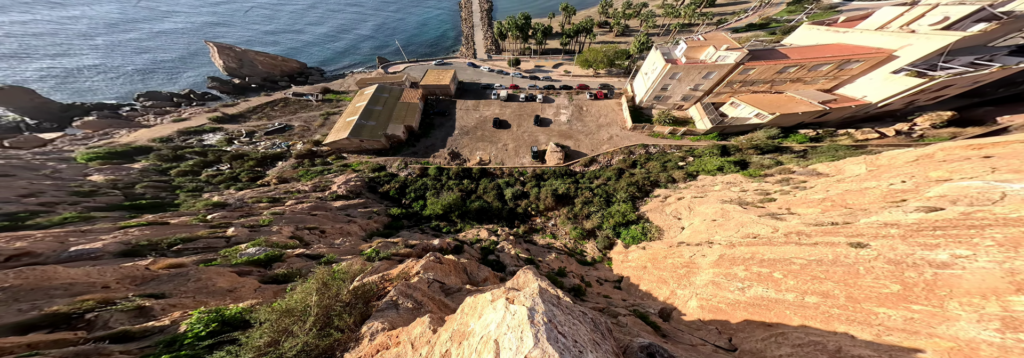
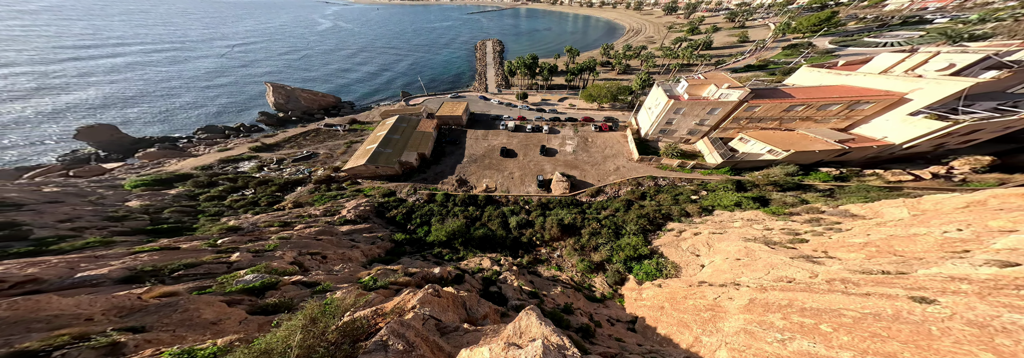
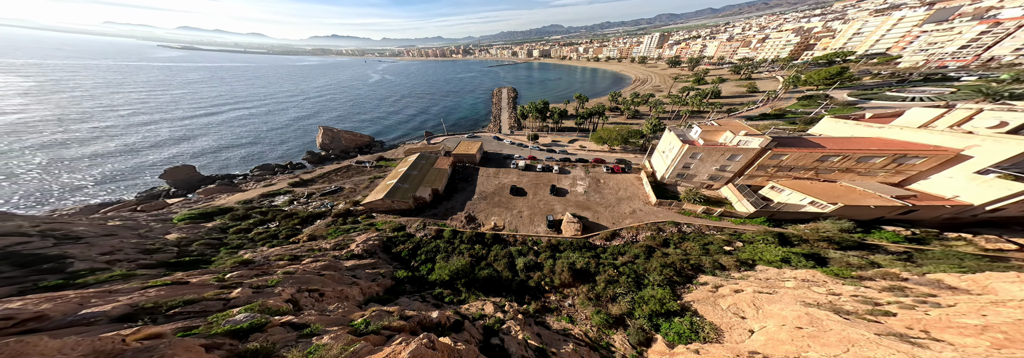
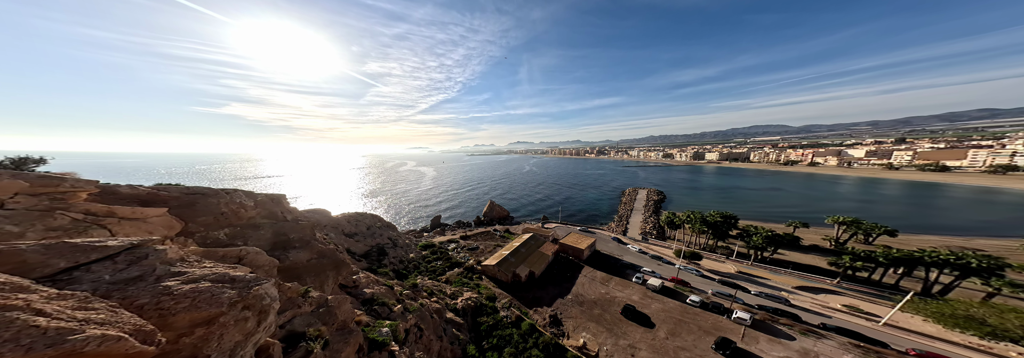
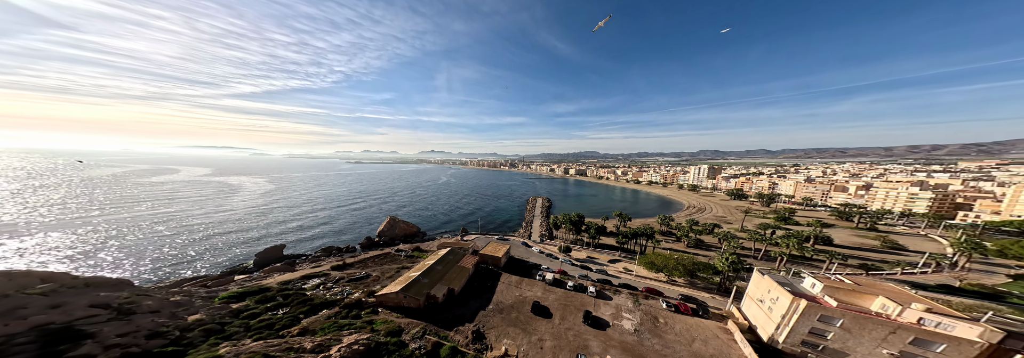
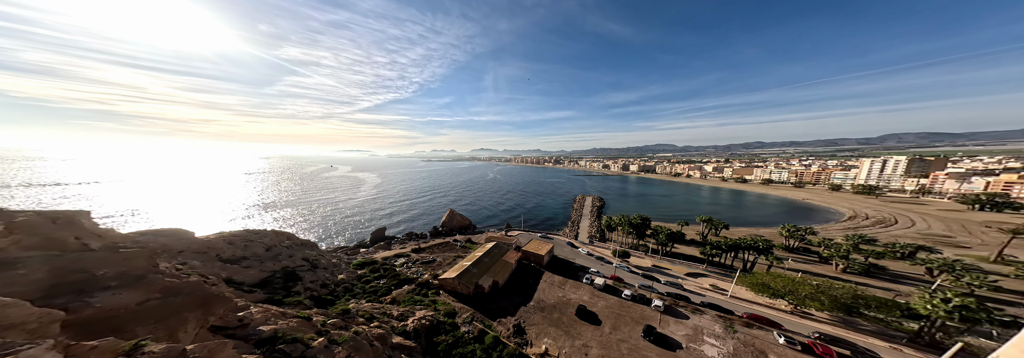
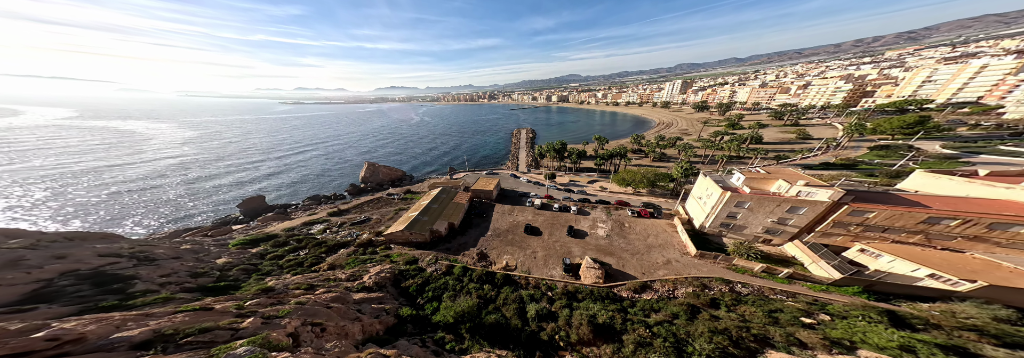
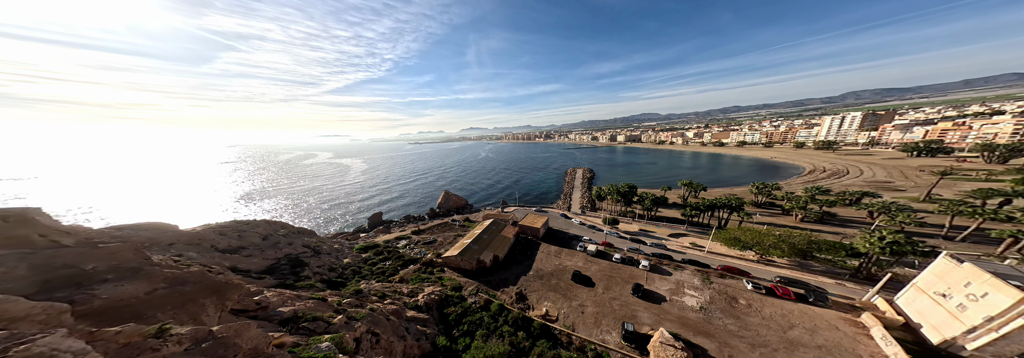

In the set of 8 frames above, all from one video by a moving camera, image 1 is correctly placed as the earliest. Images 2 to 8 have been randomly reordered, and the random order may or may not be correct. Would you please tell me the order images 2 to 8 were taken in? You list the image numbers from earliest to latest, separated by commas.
2, 3, 7, 8, 4, 6, 5
